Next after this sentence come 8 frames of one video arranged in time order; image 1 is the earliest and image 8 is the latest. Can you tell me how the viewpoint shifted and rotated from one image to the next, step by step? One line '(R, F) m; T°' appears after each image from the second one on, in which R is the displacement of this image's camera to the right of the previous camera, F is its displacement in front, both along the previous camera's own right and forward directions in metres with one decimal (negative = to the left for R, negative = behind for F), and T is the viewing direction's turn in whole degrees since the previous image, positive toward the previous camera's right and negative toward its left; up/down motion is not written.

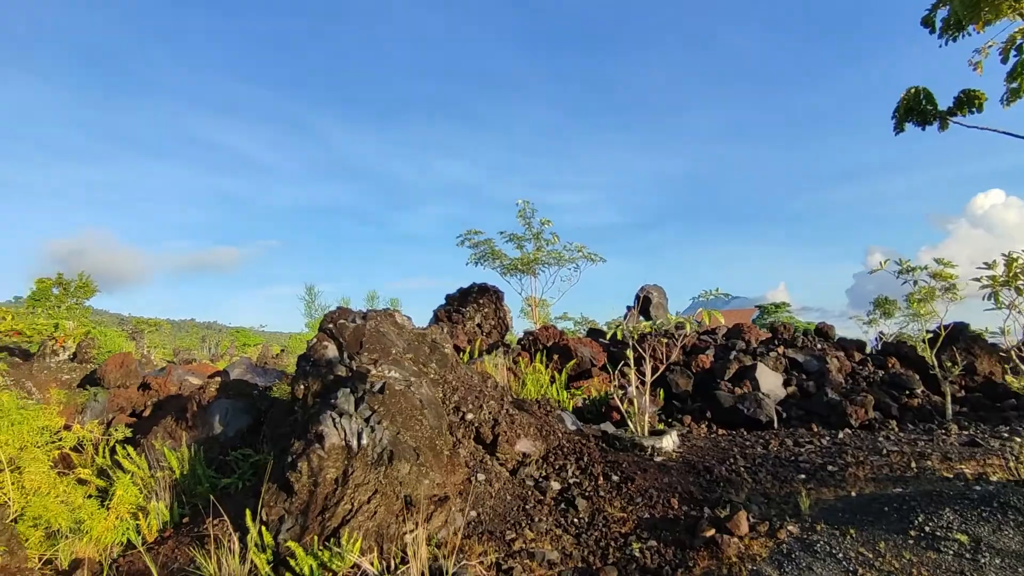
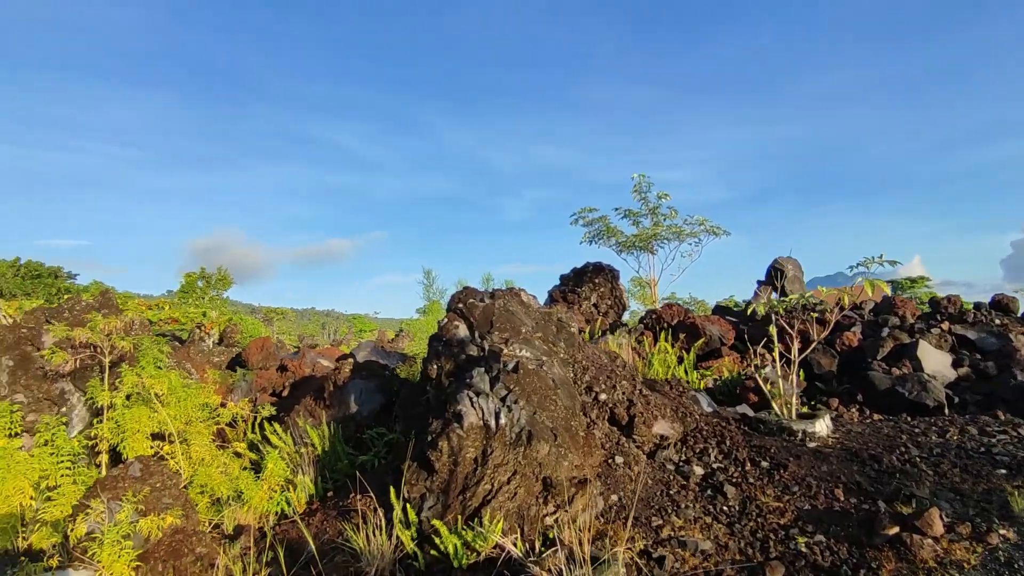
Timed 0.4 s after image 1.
(-0.3, +0.2) m; -10°
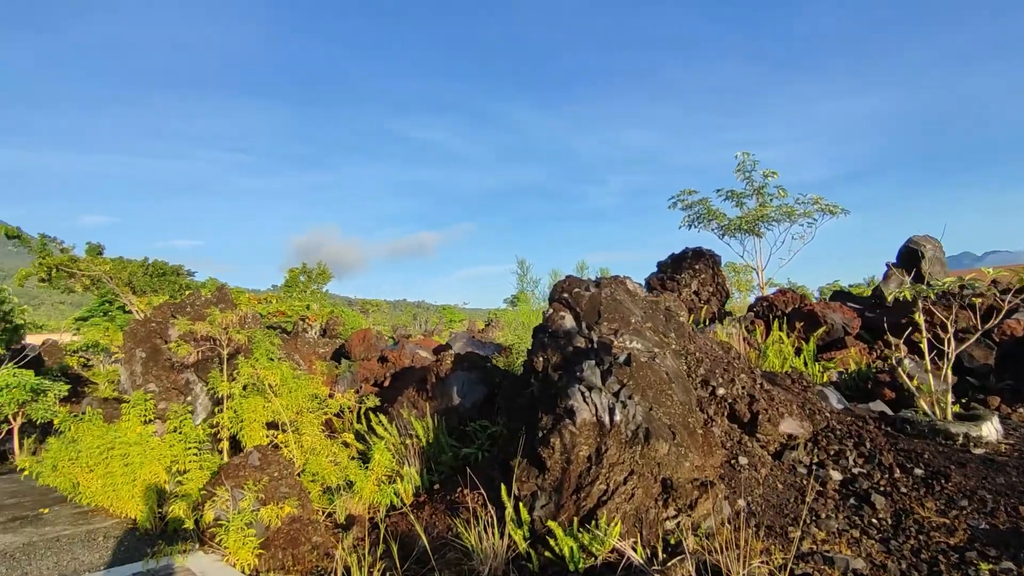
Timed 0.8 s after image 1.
(-0.2, +0.2) m; -8°
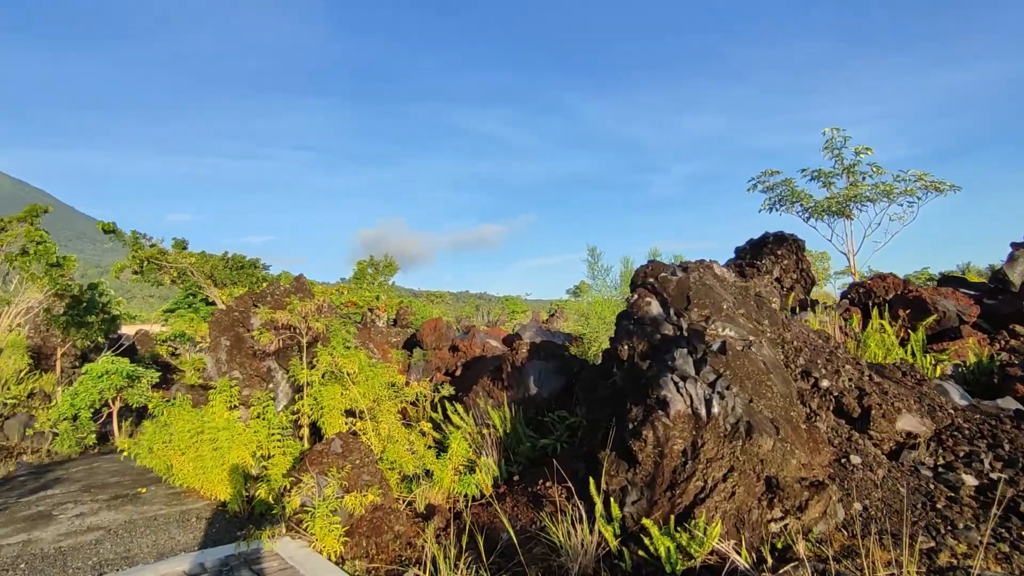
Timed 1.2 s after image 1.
(-0.2, +0.2) m; -6°
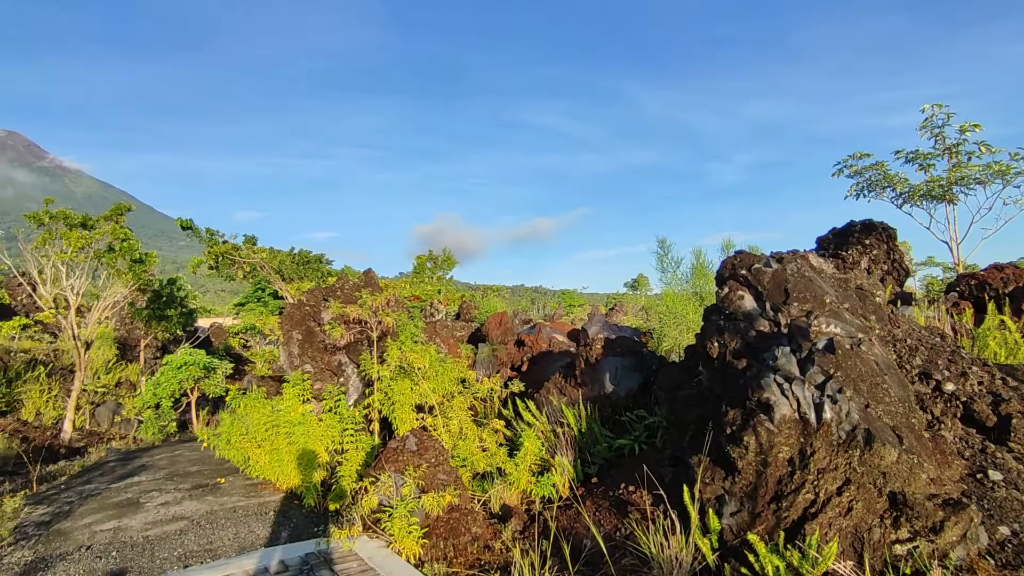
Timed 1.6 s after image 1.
(-0.2, +0.2) m; -5°
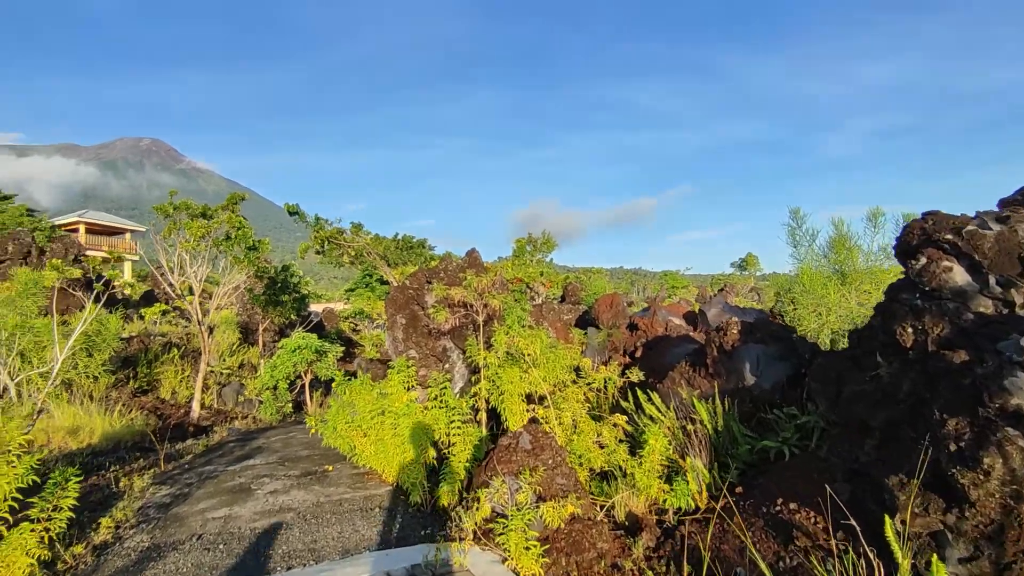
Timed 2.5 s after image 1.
(-0.2, +0.7) m; -9°
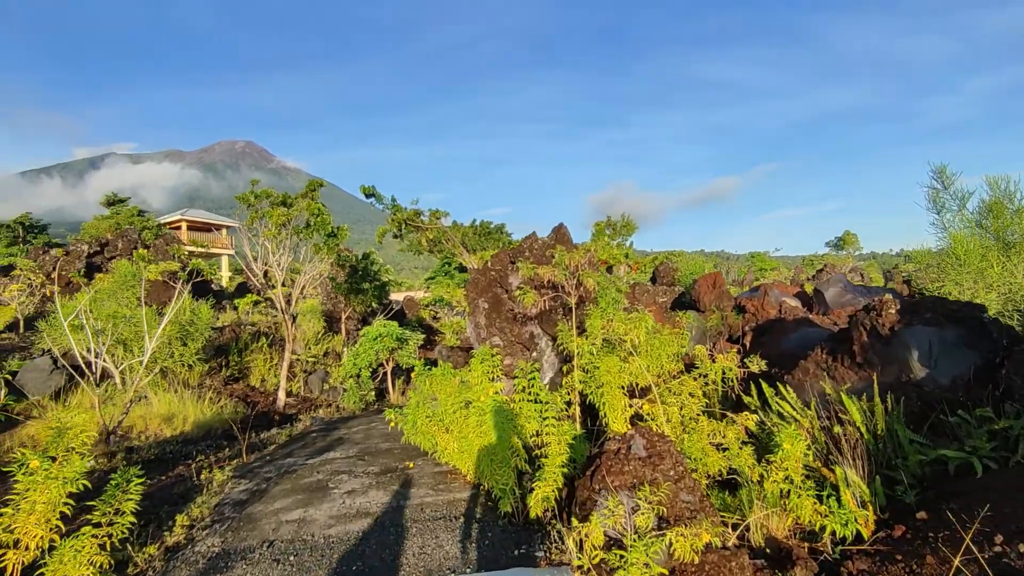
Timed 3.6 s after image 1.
(-0.2, +0.8) m; -7°
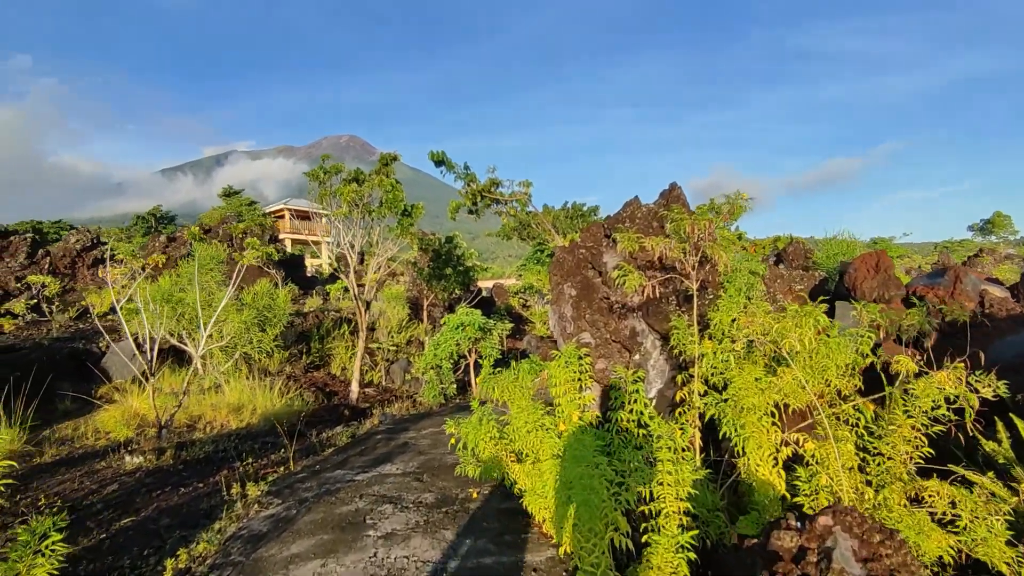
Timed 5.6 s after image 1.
(0.0, +1.6) m; -9°
